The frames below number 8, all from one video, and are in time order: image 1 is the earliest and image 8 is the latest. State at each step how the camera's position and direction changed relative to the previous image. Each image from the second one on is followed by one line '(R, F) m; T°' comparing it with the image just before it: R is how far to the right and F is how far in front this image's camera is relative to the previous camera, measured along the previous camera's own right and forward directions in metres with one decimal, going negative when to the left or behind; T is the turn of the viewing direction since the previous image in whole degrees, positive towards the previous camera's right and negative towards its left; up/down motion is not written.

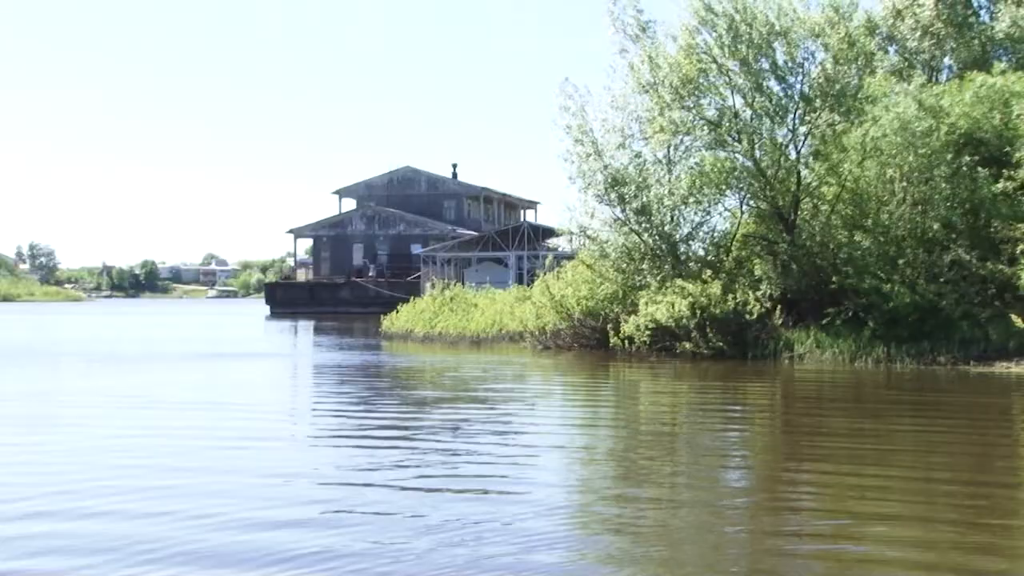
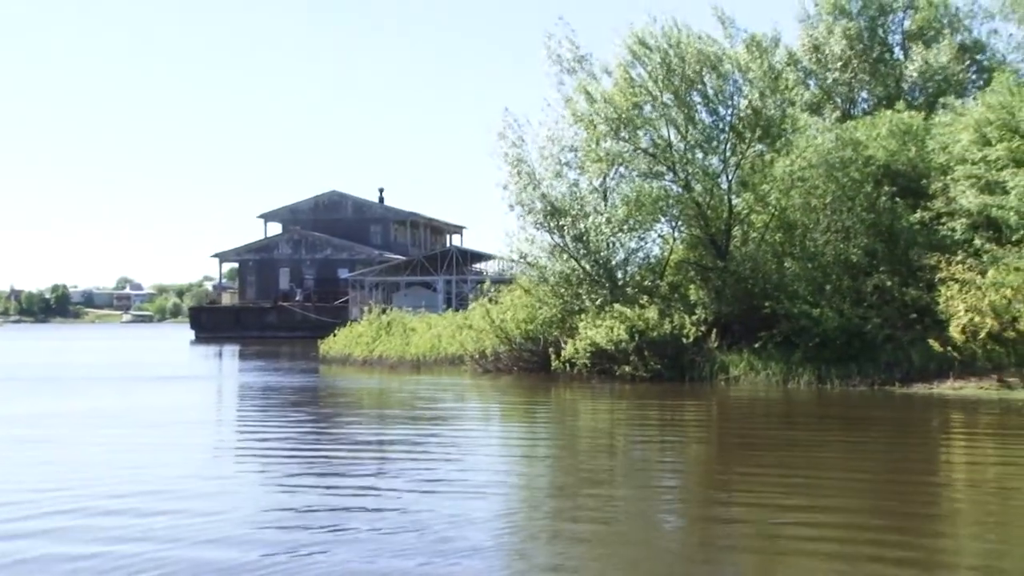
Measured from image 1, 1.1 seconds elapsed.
(-0.6, -0.5) m; +4°
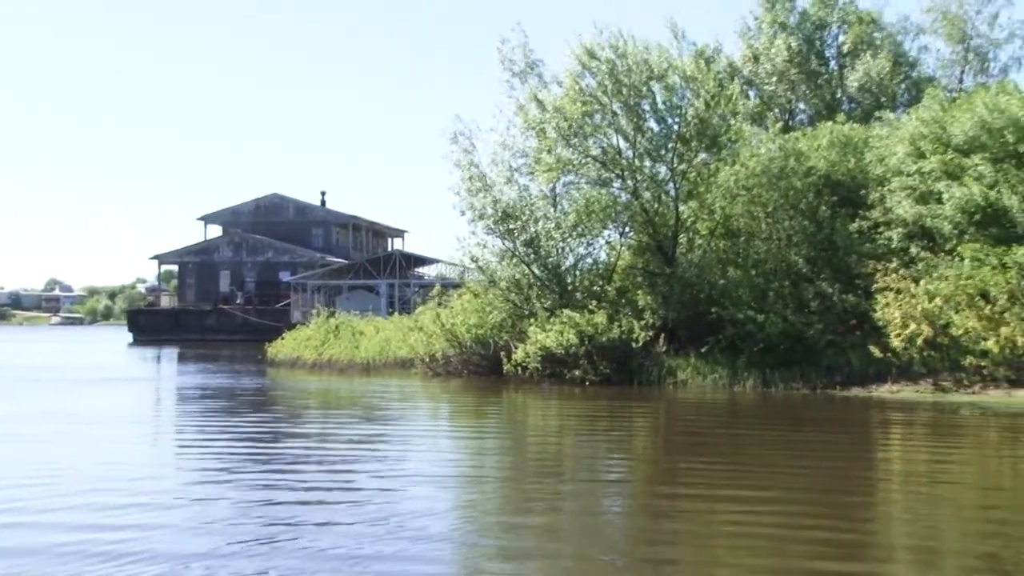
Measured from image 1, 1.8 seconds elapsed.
(-0.4, -0.3) m; +3°
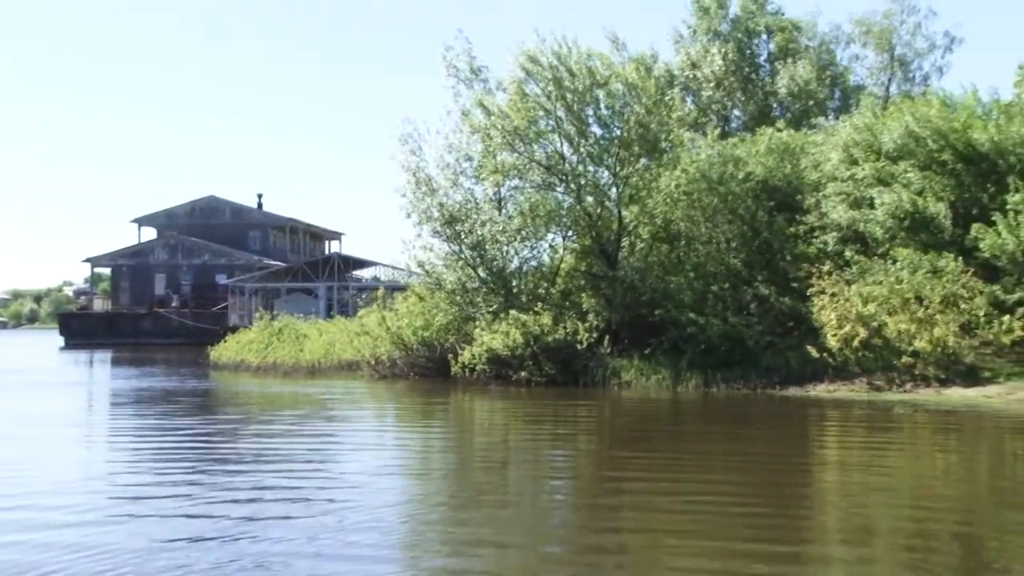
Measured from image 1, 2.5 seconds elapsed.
(-0.3, -0.3) m; +3°
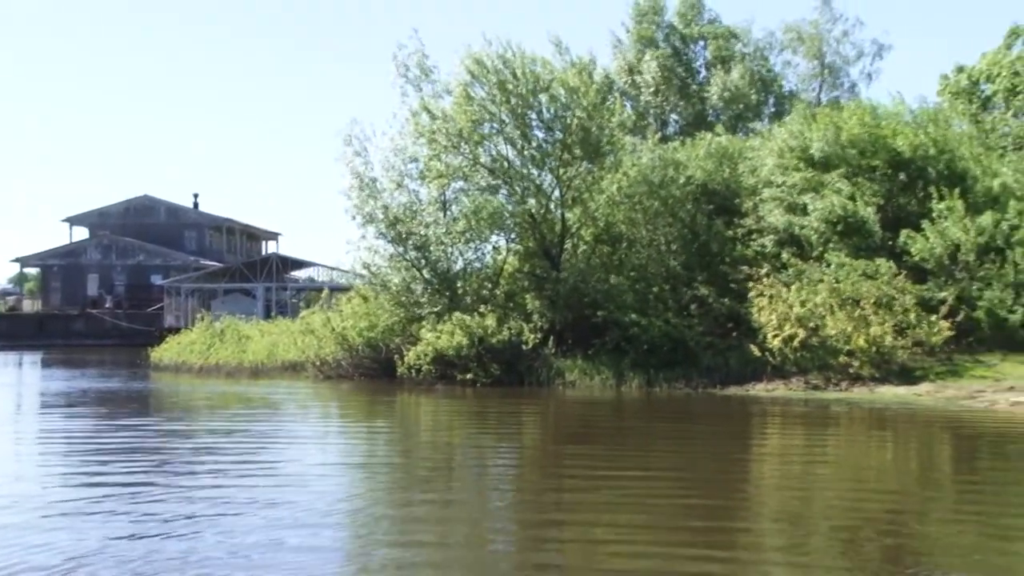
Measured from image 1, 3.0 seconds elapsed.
(-0.3, -0.3) m; +3°
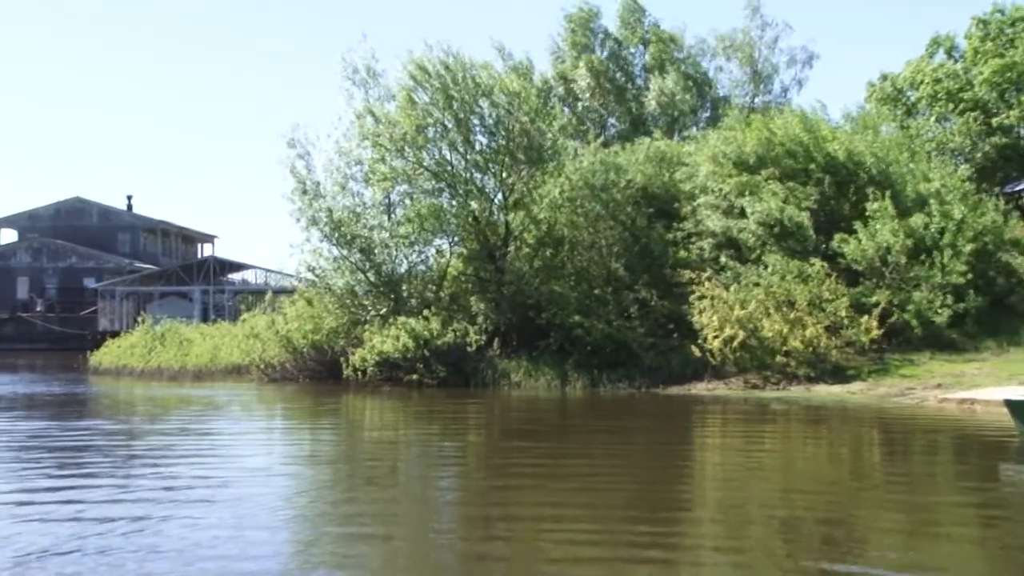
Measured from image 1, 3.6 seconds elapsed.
(-0.3, -0.3) m; +3°
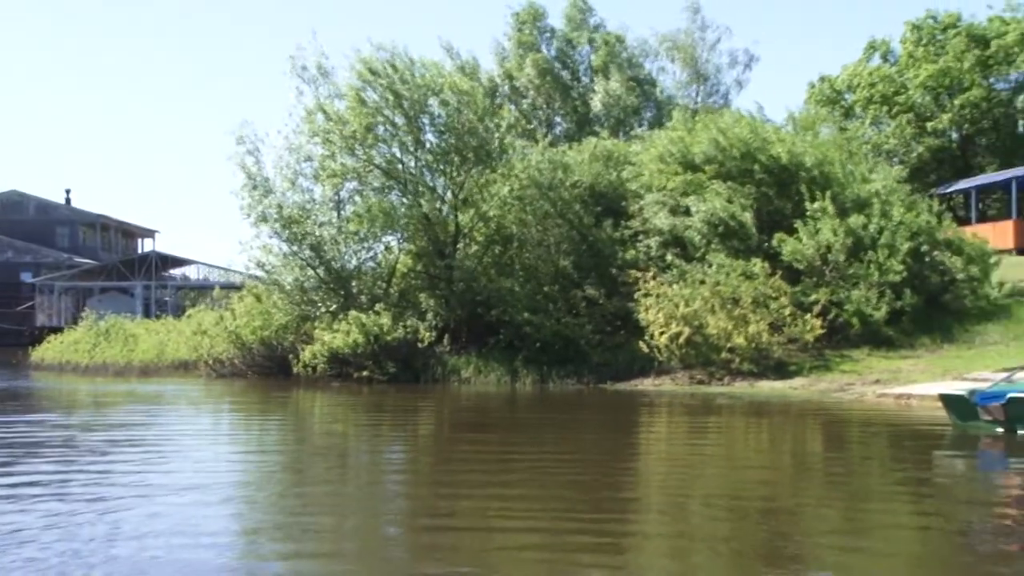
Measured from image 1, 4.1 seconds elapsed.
(-0.2, -0.3) m; +3°
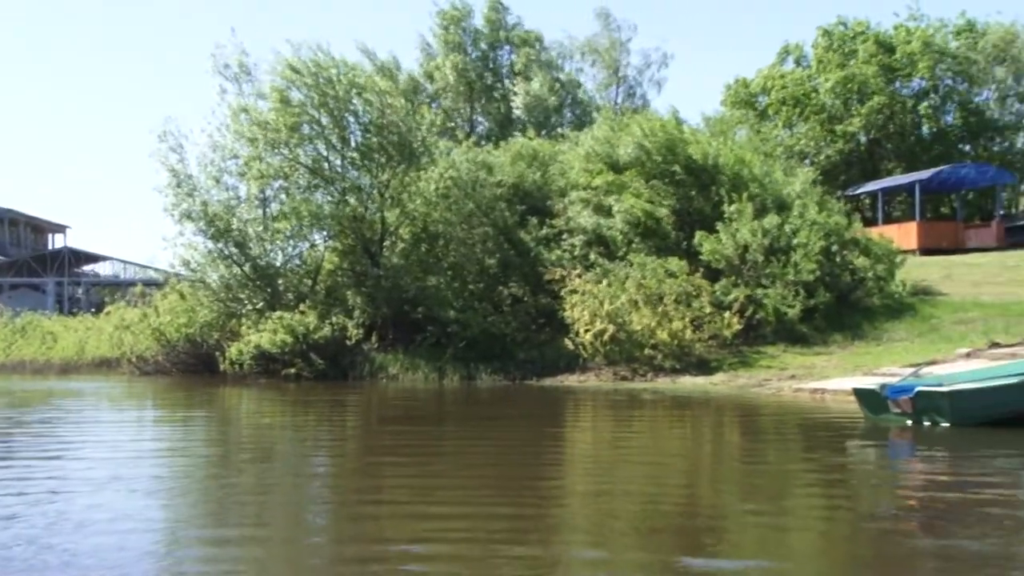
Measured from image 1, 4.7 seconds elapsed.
(-0.3, -0.3) m; +4°
